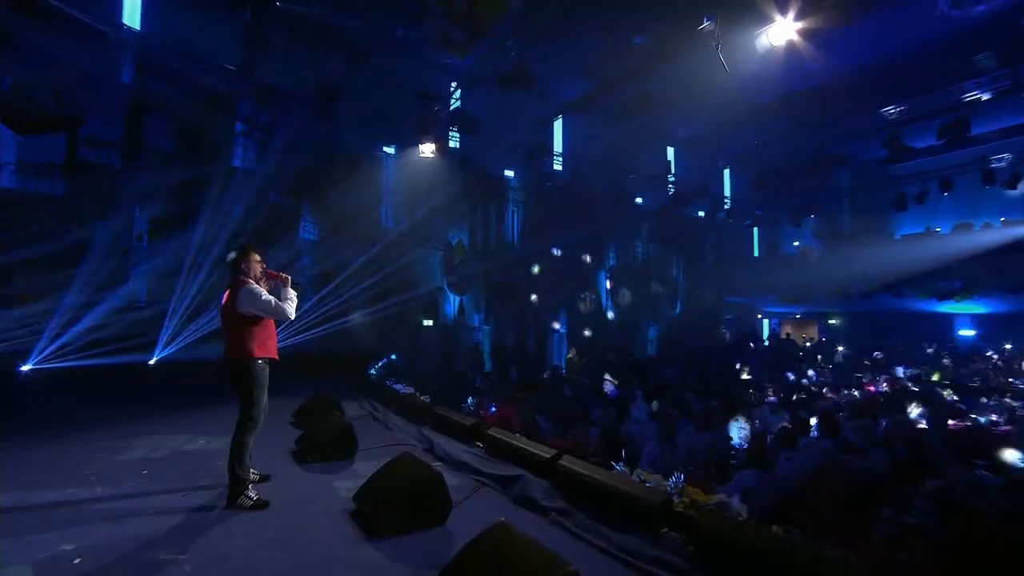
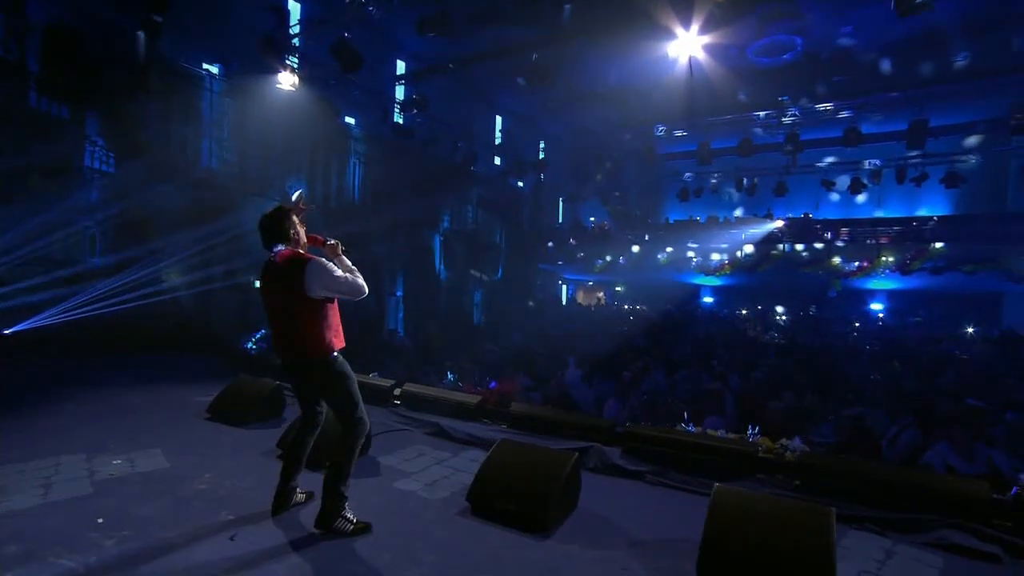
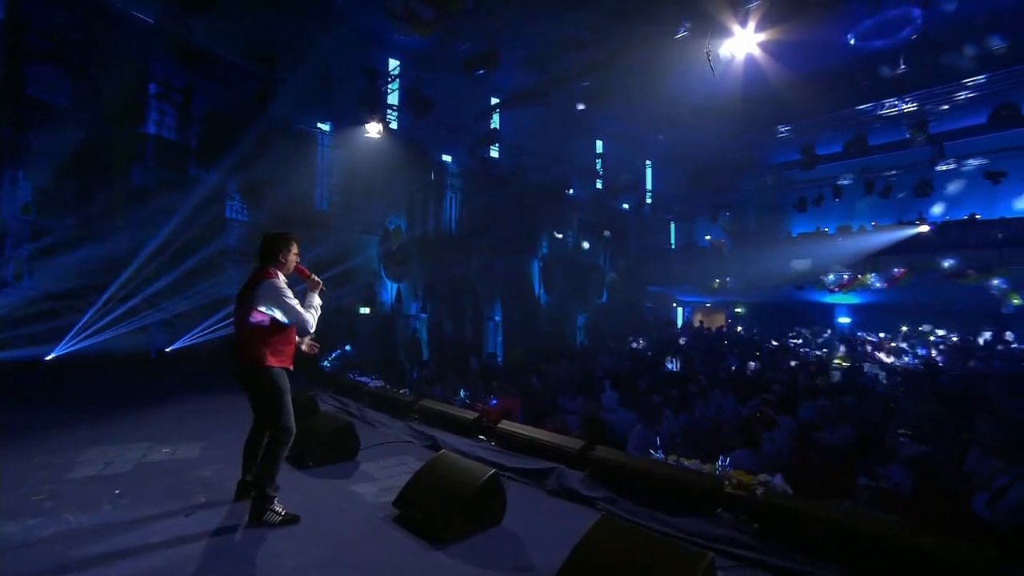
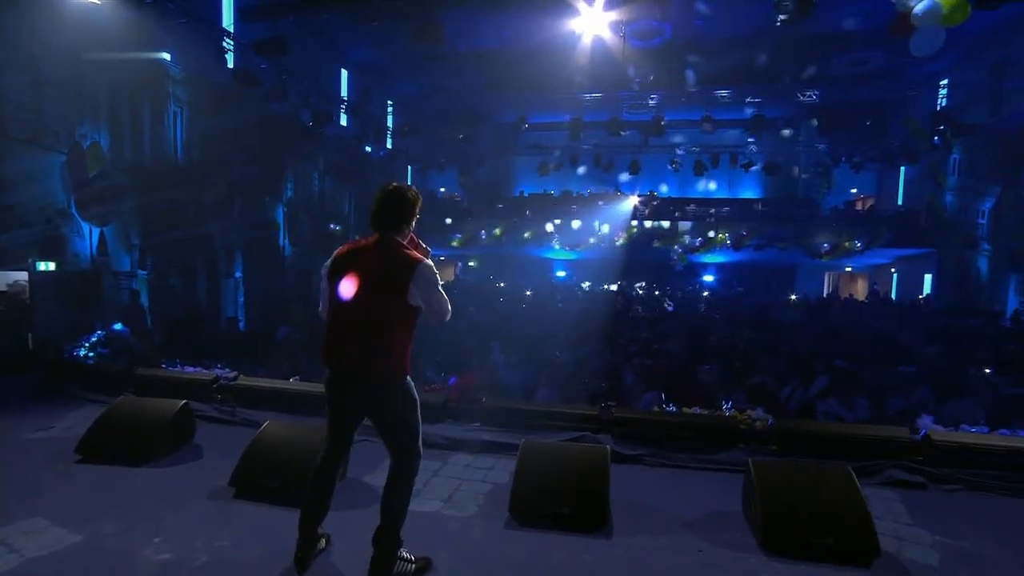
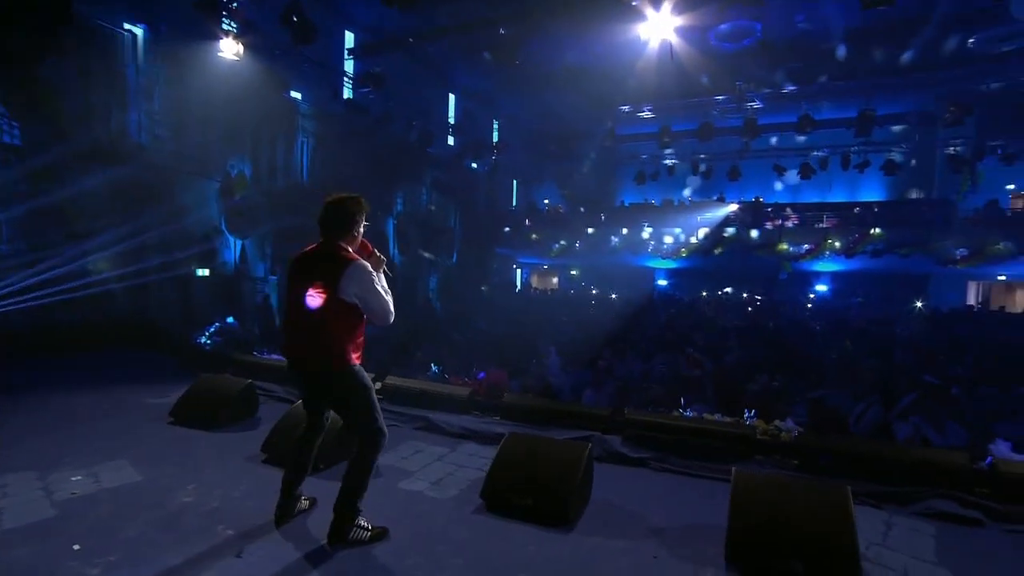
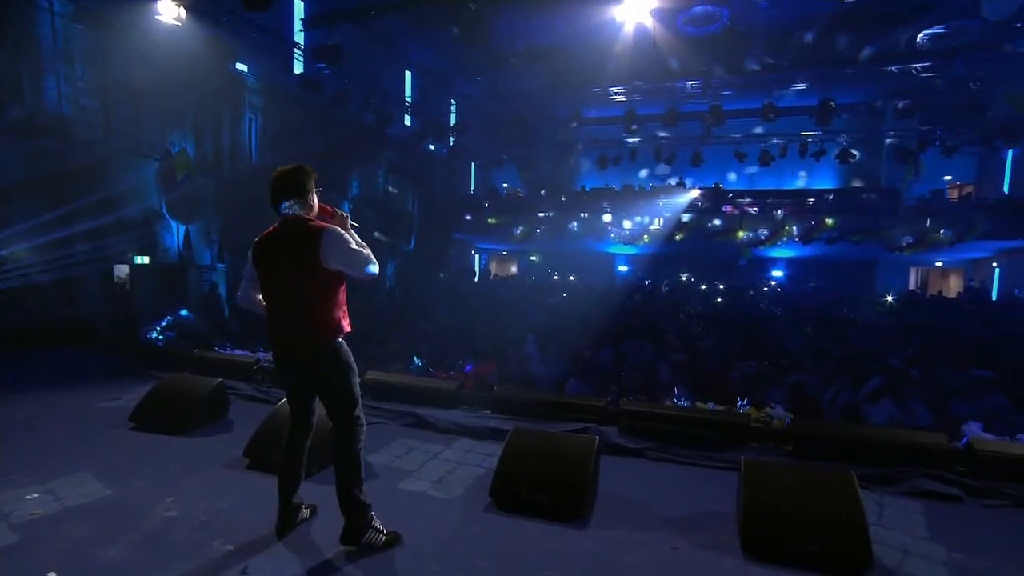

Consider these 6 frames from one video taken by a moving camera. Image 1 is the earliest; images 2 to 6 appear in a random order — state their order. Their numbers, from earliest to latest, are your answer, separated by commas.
3, 2, 5, 6, 4
